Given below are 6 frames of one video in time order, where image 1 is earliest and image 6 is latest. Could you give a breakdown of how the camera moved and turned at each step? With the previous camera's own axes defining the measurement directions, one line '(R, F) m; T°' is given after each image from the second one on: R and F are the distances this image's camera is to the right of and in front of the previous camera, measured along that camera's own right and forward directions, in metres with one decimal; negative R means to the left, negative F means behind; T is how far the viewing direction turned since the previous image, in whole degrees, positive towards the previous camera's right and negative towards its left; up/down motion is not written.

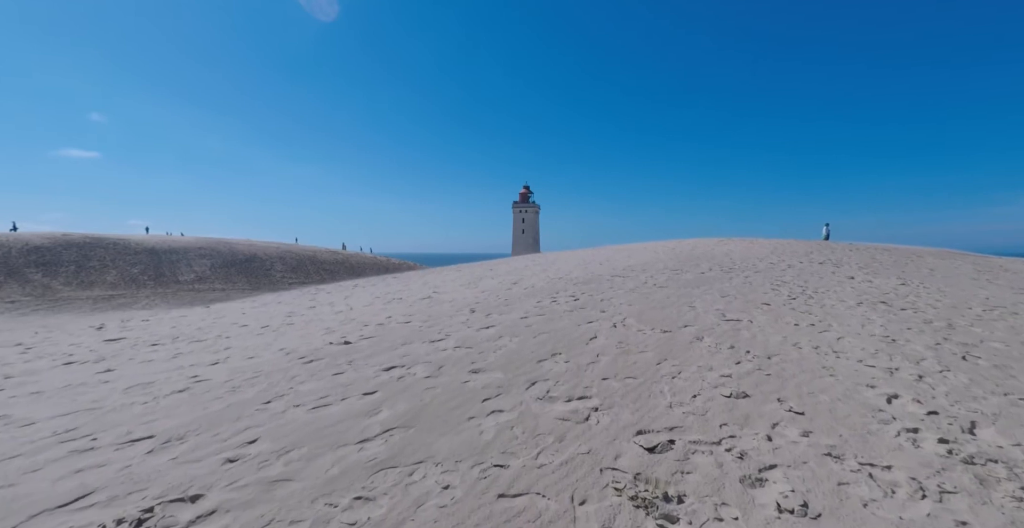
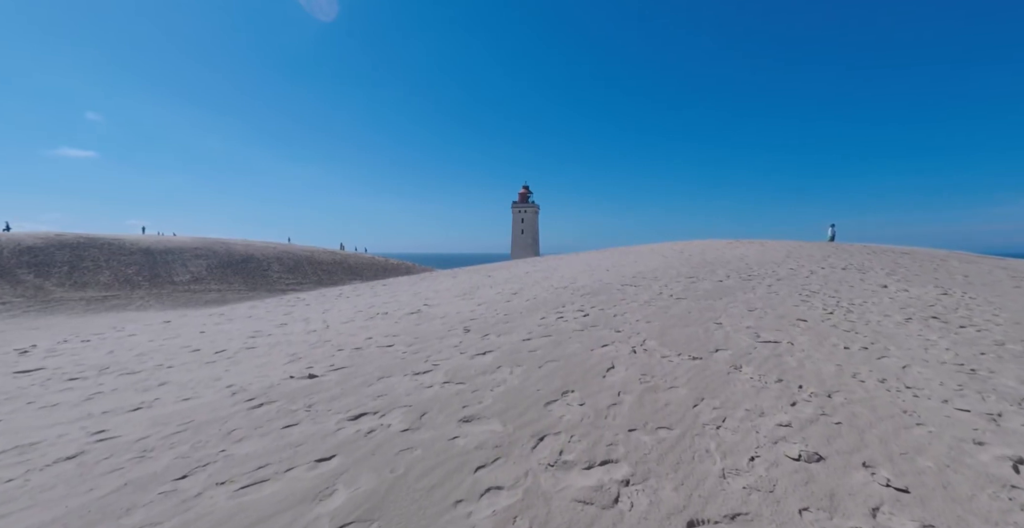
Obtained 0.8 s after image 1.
(0.0, +1.0) m; 0°
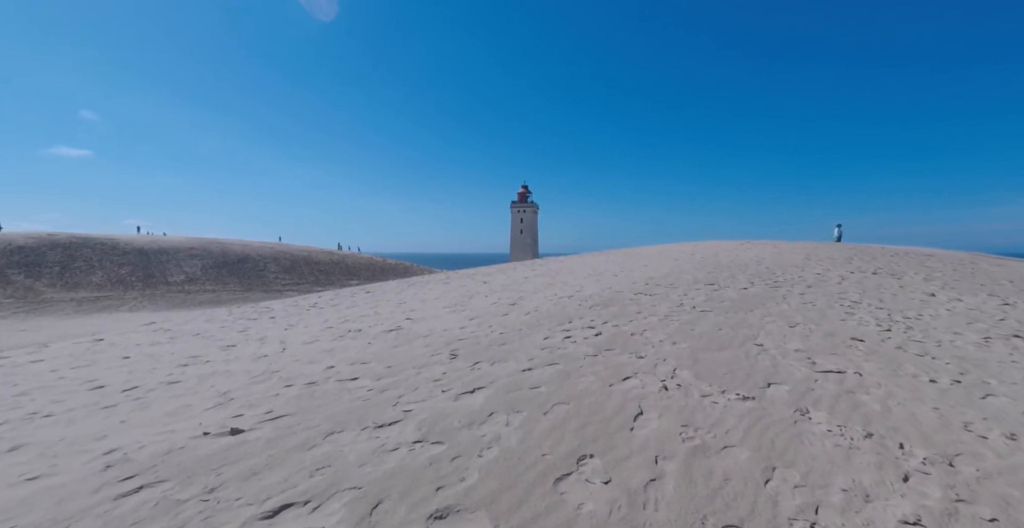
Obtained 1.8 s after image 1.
(0.0, +1.2) m; 0°
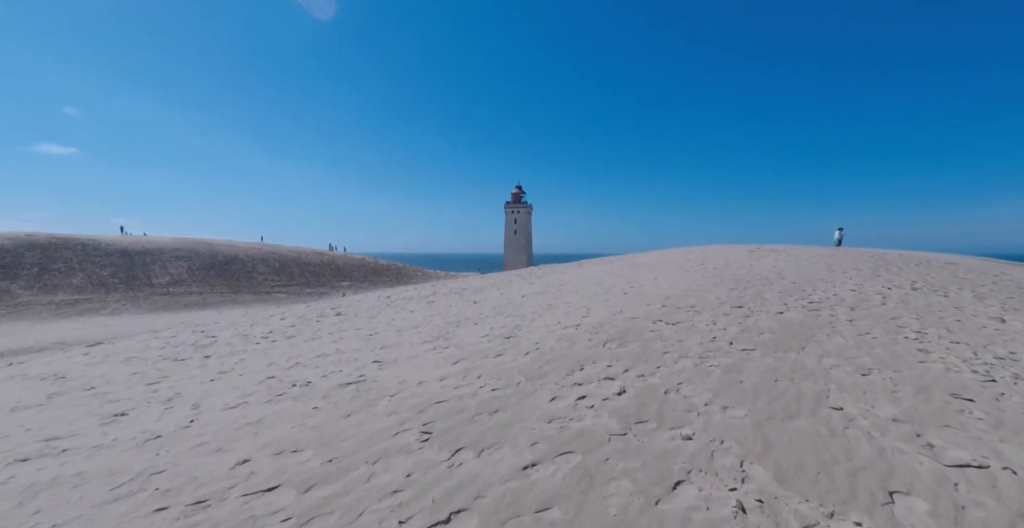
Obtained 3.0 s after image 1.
(0.0, +1.5) m; +1°
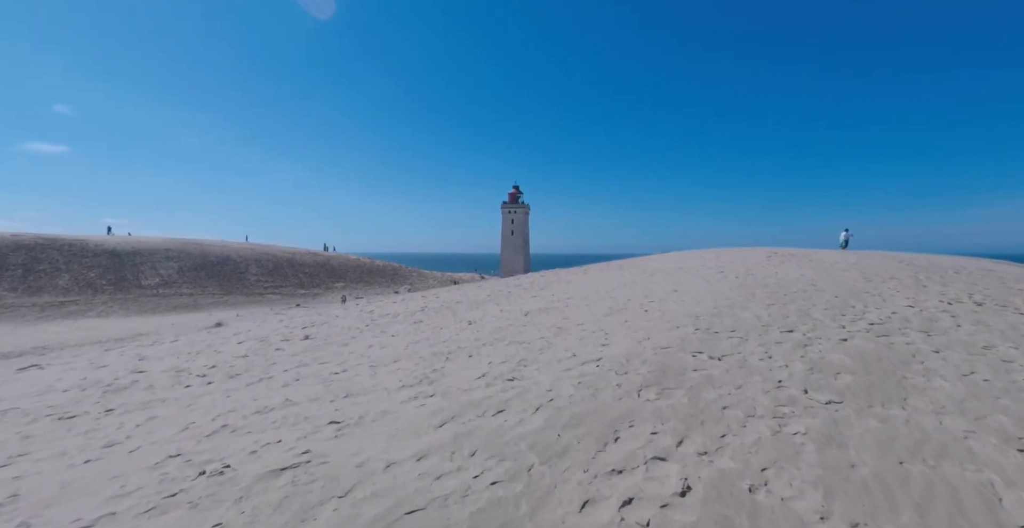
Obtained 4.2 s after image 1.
(-0.1, +1.5) m; 0°
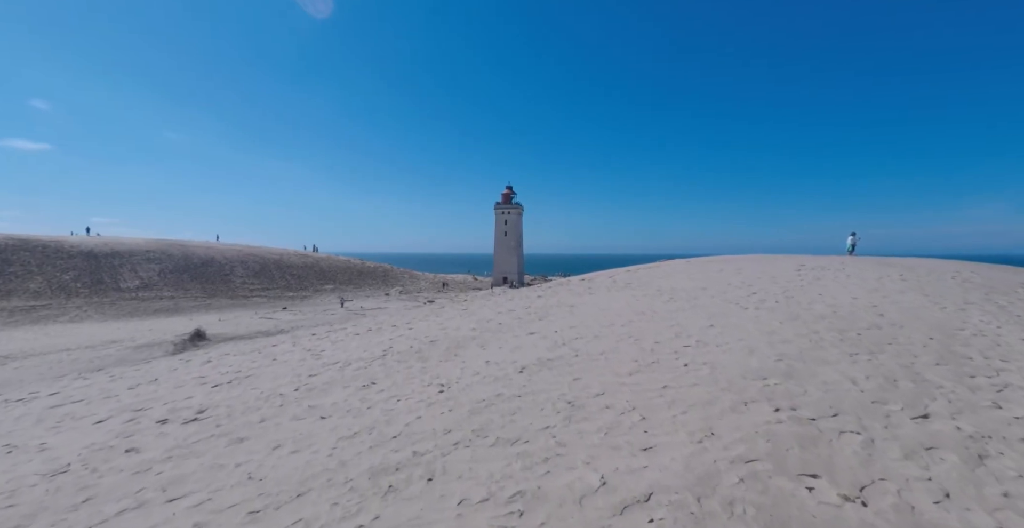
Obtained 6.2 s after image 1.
(+0.1, +2.6) m; +1°
